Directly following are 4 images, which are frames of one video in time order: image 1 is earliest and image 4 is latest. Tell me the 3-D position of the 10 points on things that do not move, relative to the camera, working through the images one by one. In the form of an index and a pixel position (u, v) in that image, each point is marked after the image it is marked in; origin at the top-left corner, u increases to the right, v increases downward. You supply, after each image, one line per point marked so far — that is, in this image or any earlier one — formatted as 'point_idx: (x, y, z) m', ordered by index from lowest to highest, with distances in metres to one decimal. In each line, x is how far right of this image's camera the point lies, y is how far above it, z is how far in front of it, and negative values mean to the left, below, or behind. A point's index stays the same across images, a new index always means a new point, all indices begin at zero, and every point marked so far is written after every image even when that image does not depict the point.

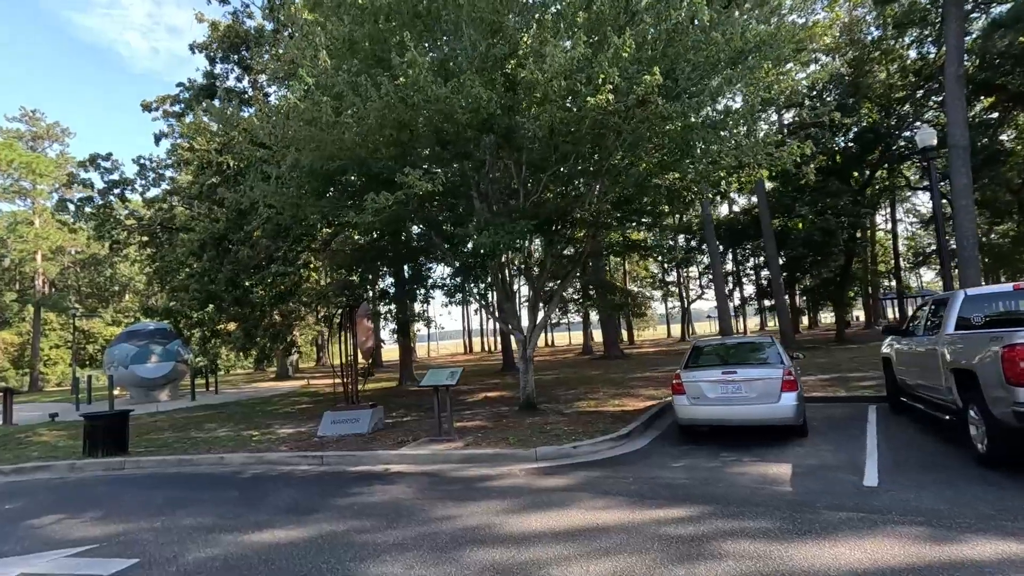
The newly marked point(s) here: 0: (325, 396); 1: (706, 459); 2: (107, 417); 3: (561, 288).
0: (-7.0, -4.1, +20.0) m
1: (+3.0, -2.7, +8.3) m
2: (-8.6, -2.8, +11.4) m
3: (+1.2, 0.0, +13.2) m
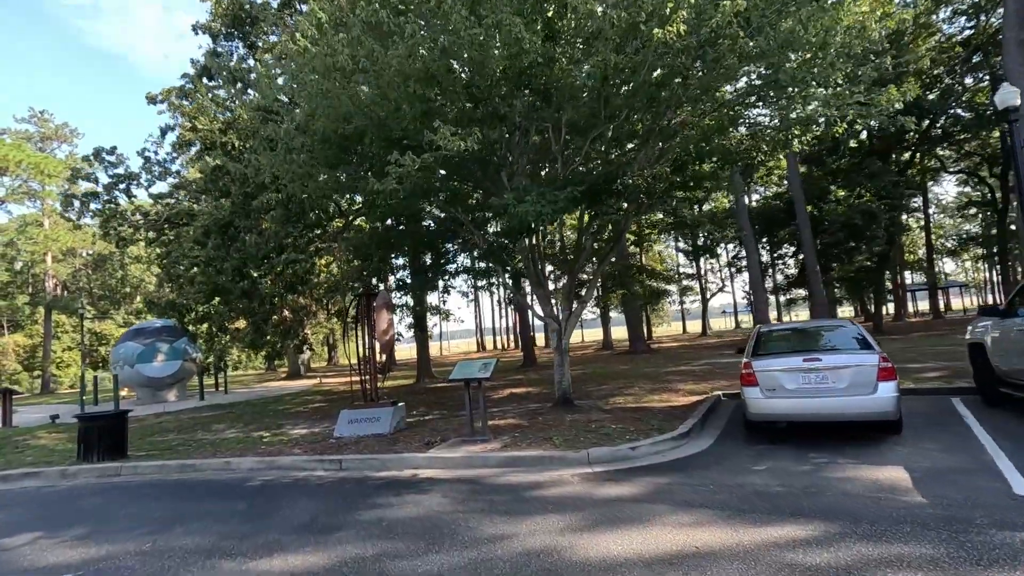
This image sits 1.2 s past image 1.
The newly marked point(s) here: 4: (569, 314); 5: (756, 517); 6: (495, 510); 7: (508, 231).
0: (-6.1, -3.8, +18.9) m
1: (+3.7, -2.3, +7.1) m
2: (-7.9, -2.5, +10.4) m
3: (+1.9, +0.4, +12.0) m
4: (+1.3, -0.6, +11.9) m
5: (+2.4, -2.2, +5.1) m
6: (-0.2, -2.5, +6.0) m
7: (-0.1, +1.2, +10.9) m
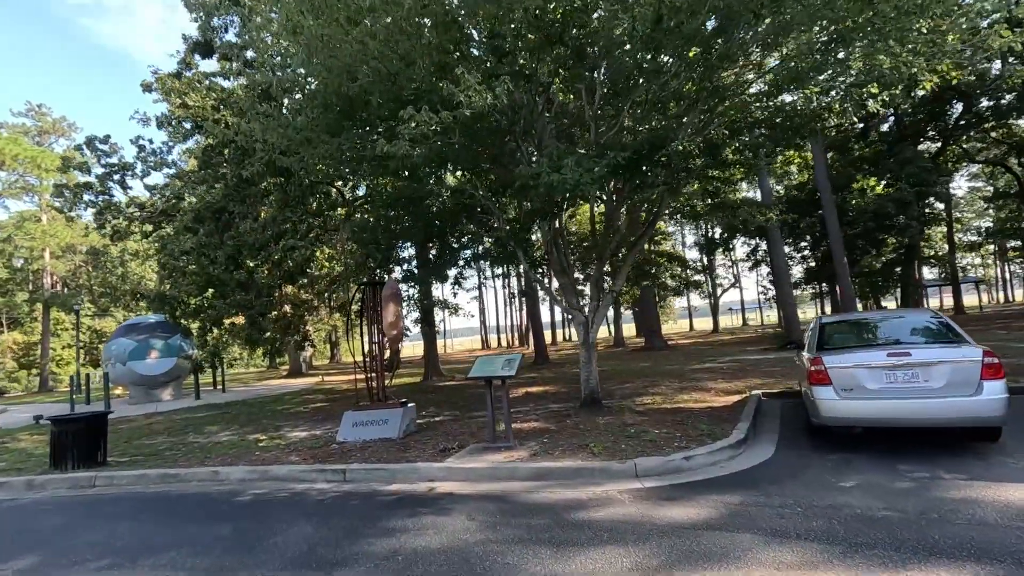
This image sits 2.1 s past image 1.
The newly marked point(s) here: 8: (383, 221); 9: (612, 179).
0: (-5.7, -3.5, +17.8) m
1: (+4.1, -2.1, +5.9) m
2: (-7.5, -2.3, +9.3) m
3: (+2.4, +0.6, +10.8) m
4: (+1.7, -0.3, +10.8) m
5: (+2.8, -2.0, +4.0) m
6: (+0.2, -2.3, +4.8) m
7: (+0.3, +1.4, +9.8) m
8: (-2.8, +1.5, +11.8) m
9: (+1.6, +1.7, +7.9) m
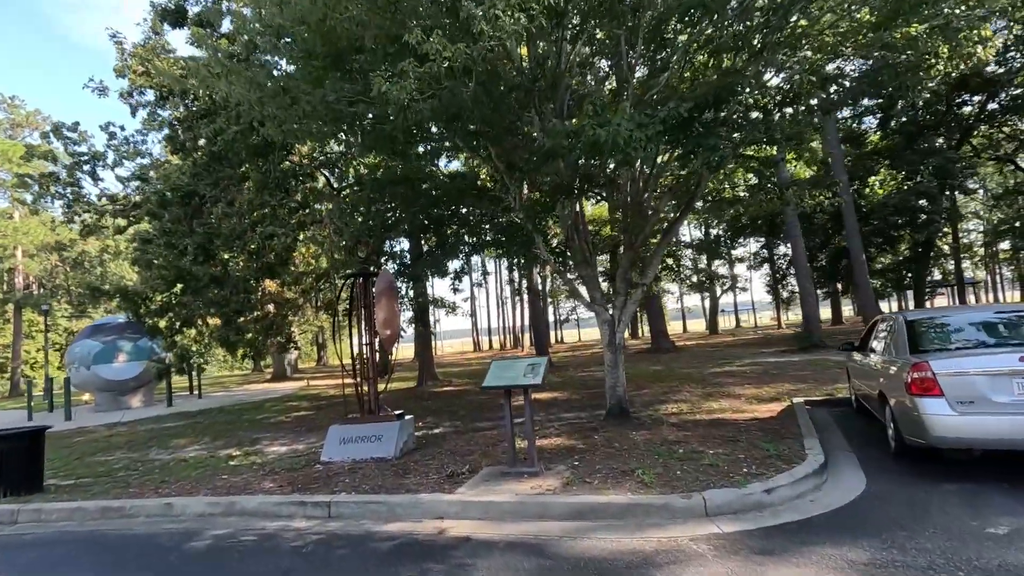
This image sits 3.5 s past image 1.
0: (-5.6, -3.4, +16.2) m
1: (+4.5, -1.9, +4.5) m
2: (-7.2, -2.2, +7.6) m
3: (+2.6, +0.7, +9.4) m
4: (+1.9, -0.2, +9.3) m
5: (+3.1, -1.8, +2.6) m
6: (+0.6, -2.1, +3.4) m
7: (+0.6, +1.5, +8.3) m
8: (-2.6, +1.6, +10.3) m
9: (+1.9, +1.8, +6.5) m
